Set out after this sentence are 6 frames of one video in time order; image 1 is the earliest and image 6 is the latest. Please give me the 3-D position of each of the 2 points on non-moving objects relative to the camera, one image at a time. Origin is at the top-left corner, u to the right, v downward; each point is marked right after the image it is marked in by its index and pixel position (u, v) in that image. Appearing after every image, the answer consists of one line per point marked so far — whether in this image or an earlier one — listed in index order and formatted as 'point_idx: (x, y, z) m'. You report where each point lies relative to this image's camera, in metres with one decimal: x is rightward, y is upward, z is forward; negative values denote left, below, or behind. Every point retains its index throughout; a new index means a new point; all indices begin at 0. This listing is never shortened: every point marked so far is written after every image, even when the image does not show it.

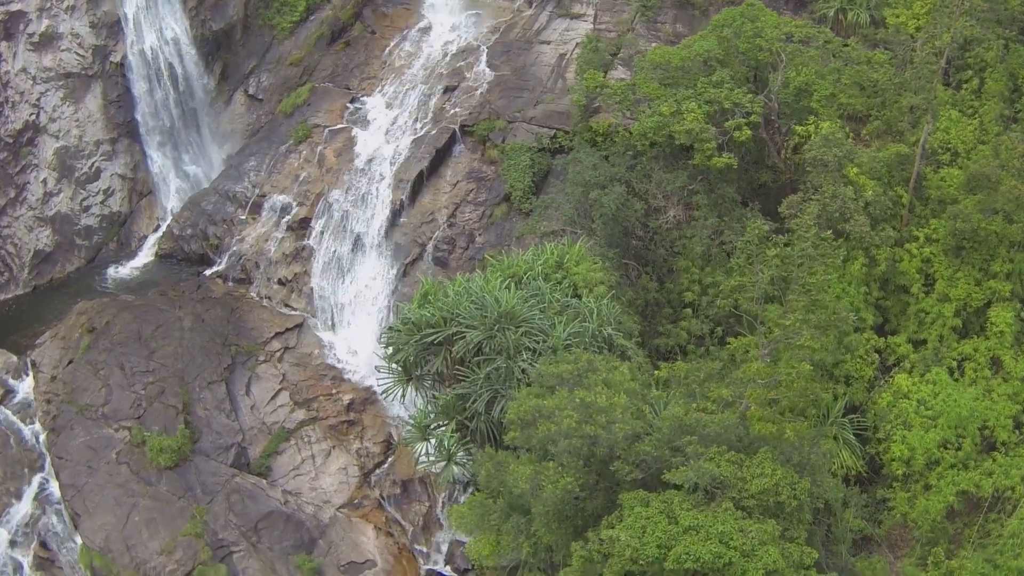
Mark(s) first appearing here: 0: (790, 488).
0: (+4.7, -3.5, +14.1) m
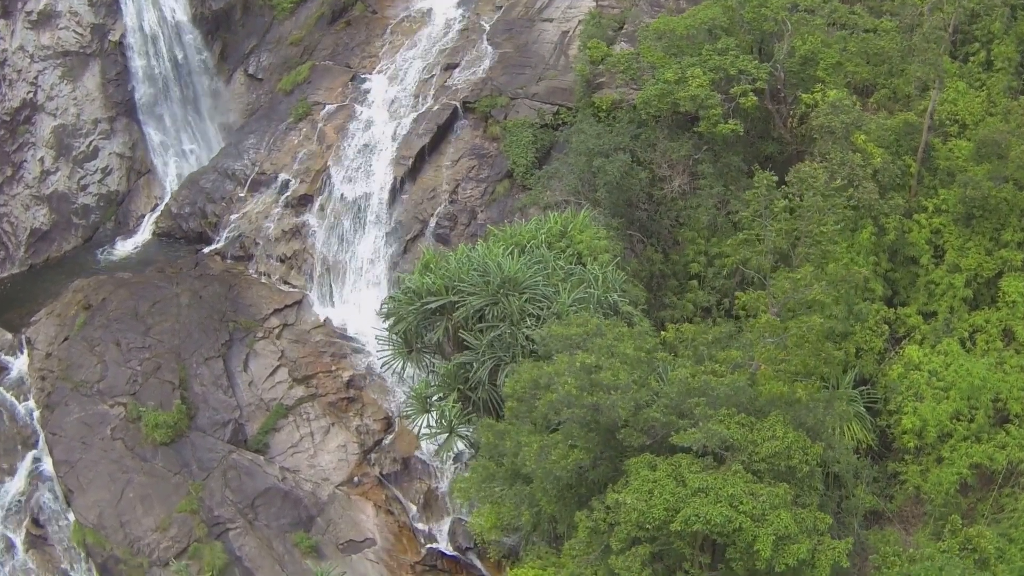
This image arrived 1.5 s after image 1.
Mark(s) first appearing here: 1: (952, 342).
0: (+4.7, -2.7, +13.7) m
1: (+9.1, -1.2, +17.6) m
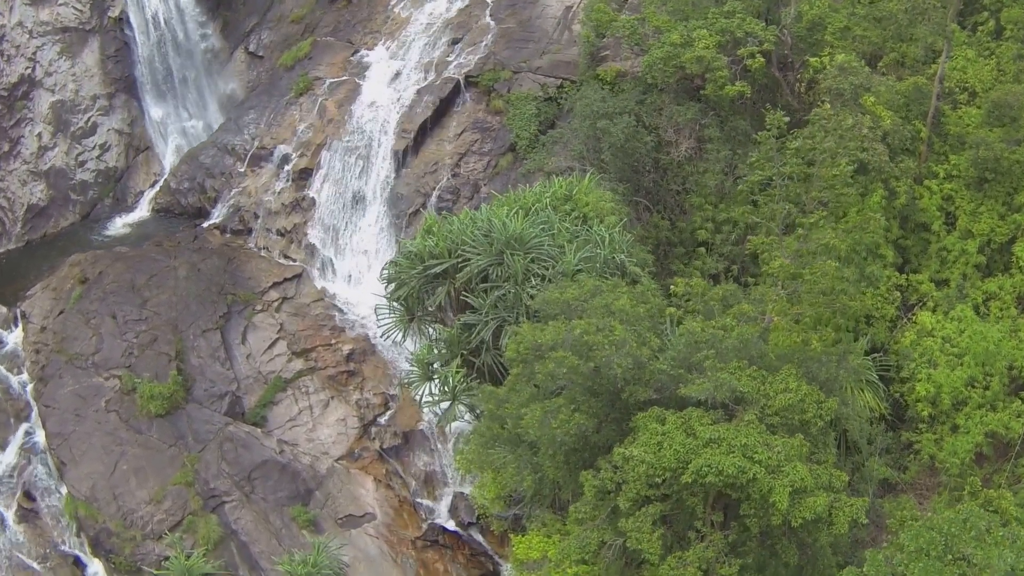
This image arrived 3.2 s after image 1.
0: (+4.8, -1.9, +13.3) m
1: (+9.2, -0.4, +17.2) m
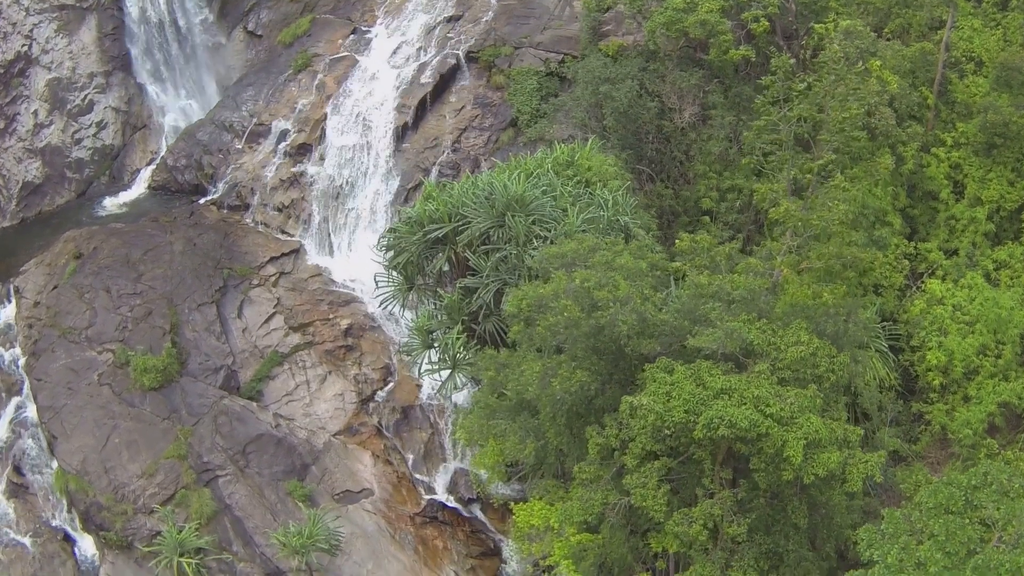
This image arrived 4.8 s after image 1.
0: (+4.8, -1.1, +12.9) m
1: (+9.2, +0.3, +16.8) m
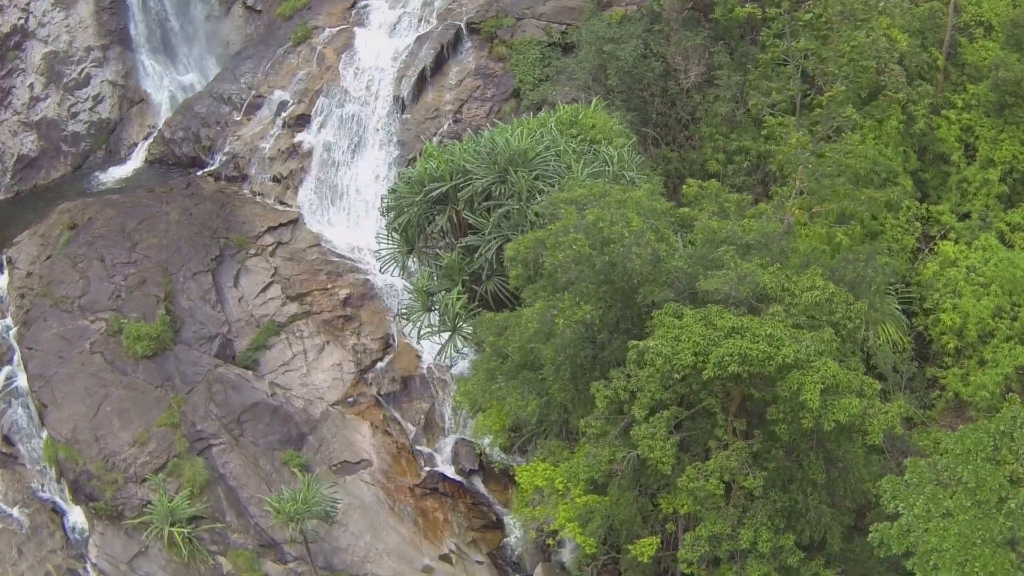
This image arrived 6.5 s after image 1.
0: (+4.9, -0.2, +12.5) m
1: (+9.3, +1.0, +16.4) m
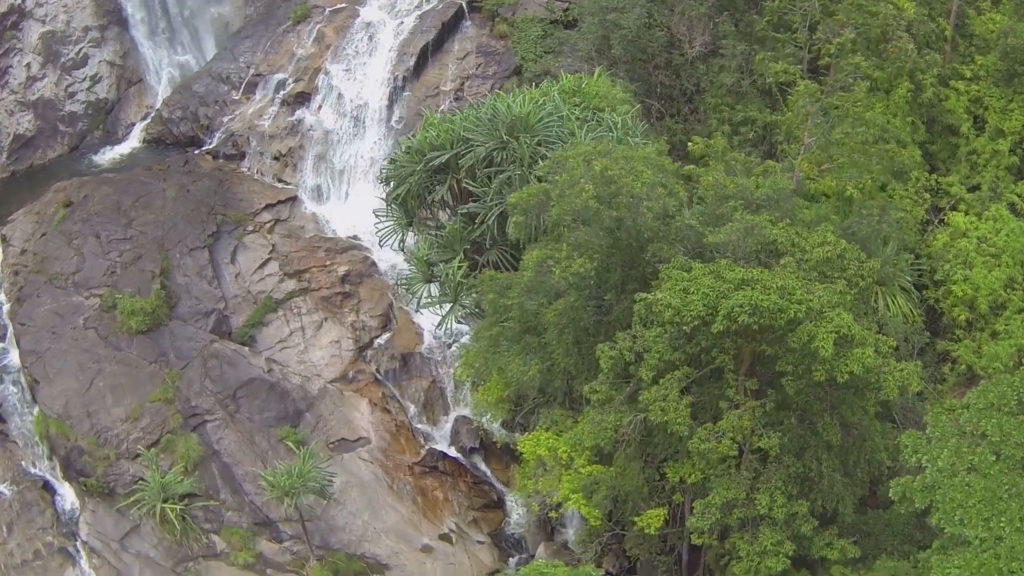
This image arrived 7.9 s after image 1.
0: (+4.9, +0.4, +12.1) m
1: (+9.3, +1.6, +16.1) m
